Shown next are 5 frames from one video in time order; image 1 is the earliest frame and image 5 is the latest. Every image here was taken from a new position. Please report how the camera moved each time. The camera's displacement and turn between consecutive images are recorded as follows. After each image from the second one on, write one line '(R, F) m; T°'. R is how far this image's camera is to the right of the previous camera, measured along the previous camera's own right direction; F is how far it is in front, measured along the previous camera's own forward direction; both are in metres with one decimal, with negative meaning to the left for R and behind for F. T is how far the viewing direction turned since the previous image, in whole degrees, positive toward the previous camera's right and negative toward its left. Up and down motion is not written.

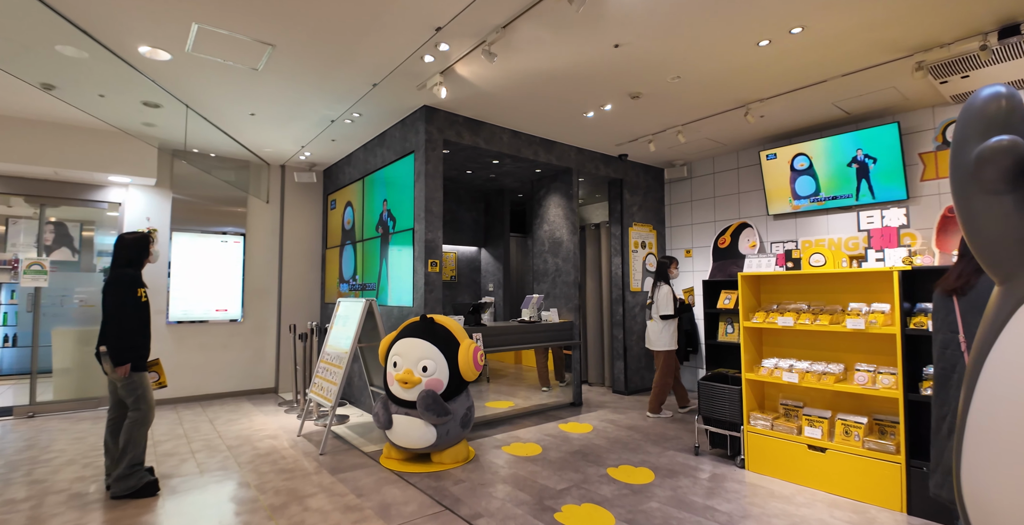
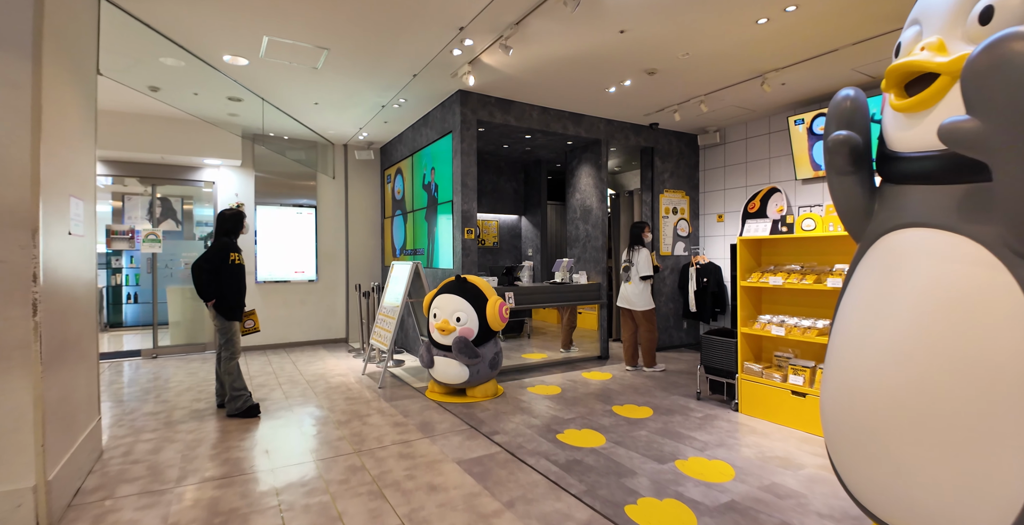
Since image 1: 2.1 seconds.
(+0.3, -0.5) m; -7°
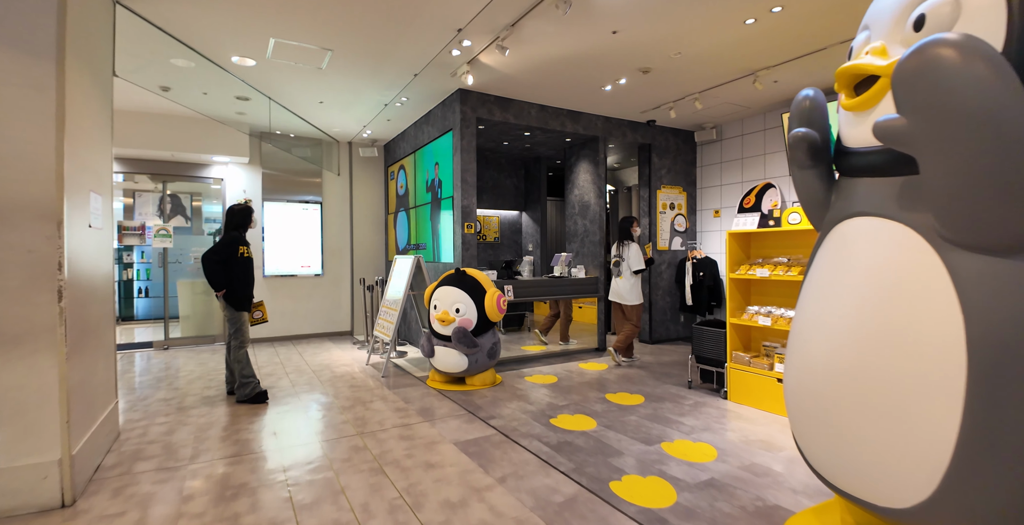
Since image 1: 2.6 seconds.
(+0.1, -0.1) m; -1°
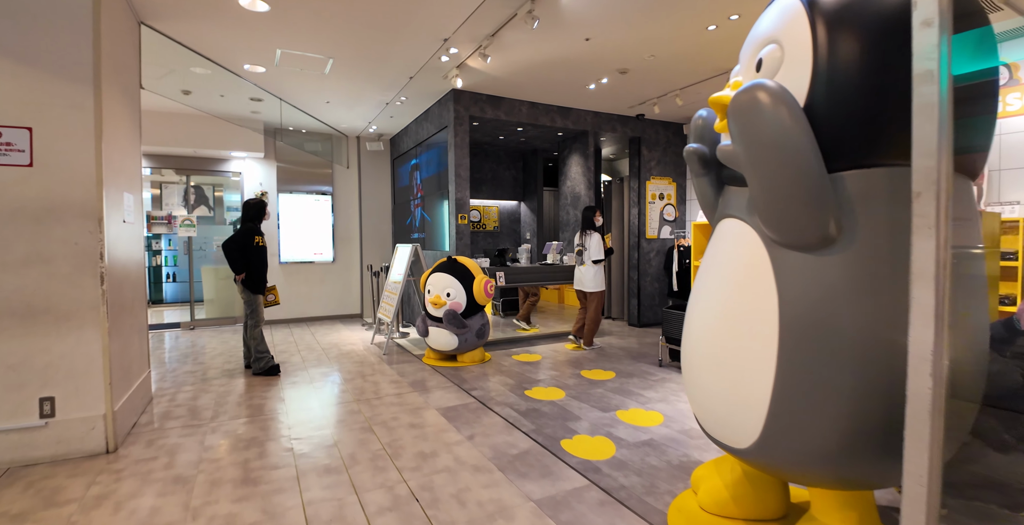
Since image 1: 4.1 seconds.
(+0.3, -0.4) m; -2°
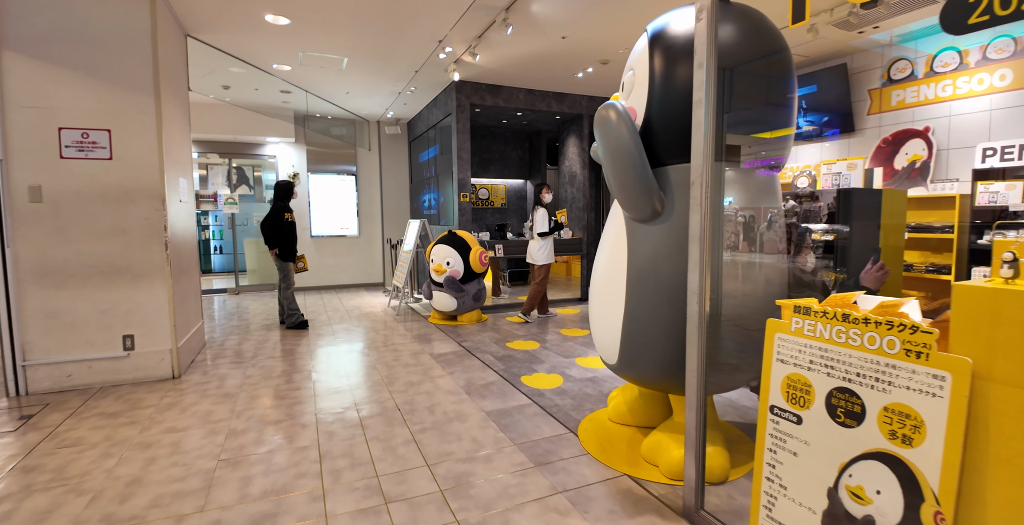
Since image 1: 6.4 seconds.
(+0.5, -0.6) m; -4°
